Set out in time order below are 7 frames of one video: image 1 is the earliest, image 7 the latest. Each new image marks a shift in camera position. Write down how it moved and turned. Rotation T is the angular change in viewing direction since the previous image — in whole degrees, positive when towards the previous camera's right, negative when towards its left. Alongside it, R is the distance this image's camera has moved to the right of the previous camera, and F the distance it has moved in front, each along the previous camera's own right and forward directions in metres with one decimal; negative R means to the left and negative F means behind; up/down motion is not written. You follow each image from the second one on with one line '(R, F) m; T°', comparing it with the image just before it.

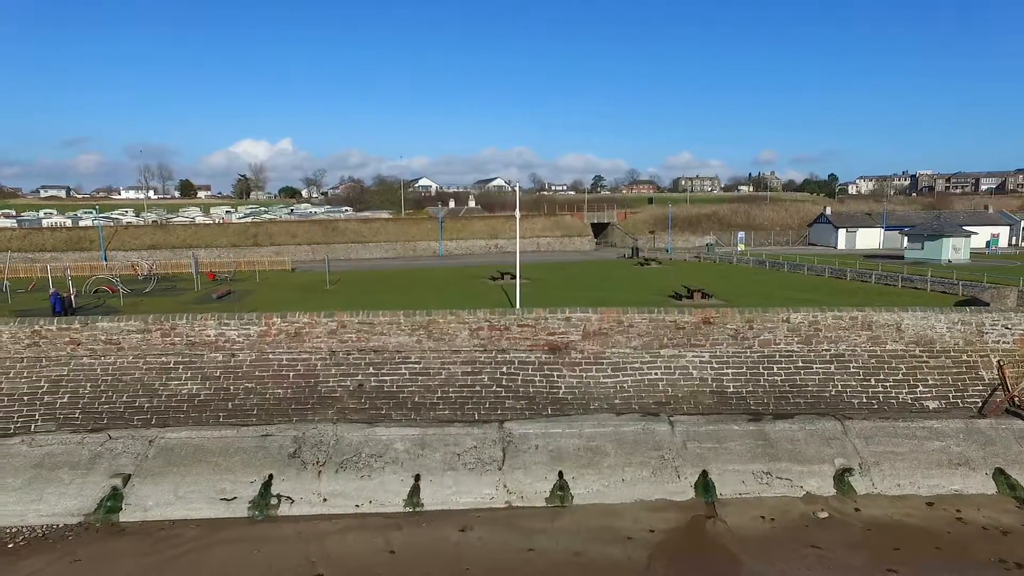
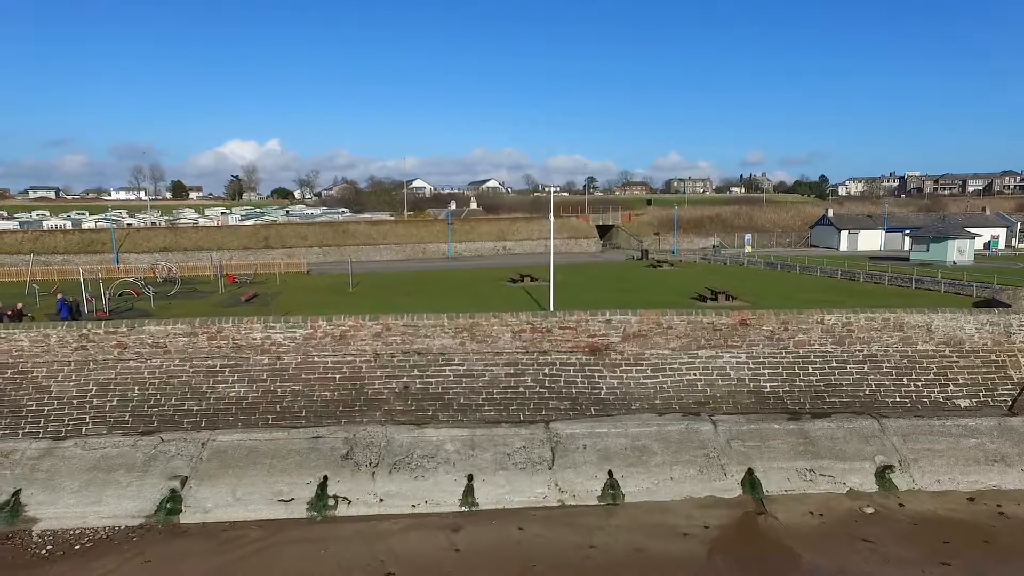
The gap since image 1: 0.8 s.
(-1.2, -0.2) m; +1°
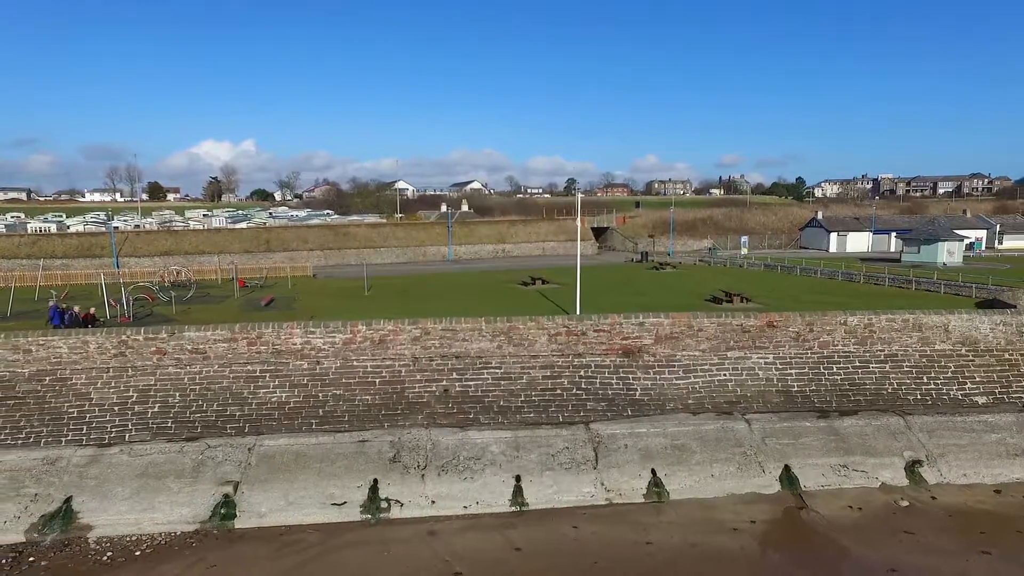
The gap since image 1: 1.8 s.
(-1.4, -0.3) m; +2°
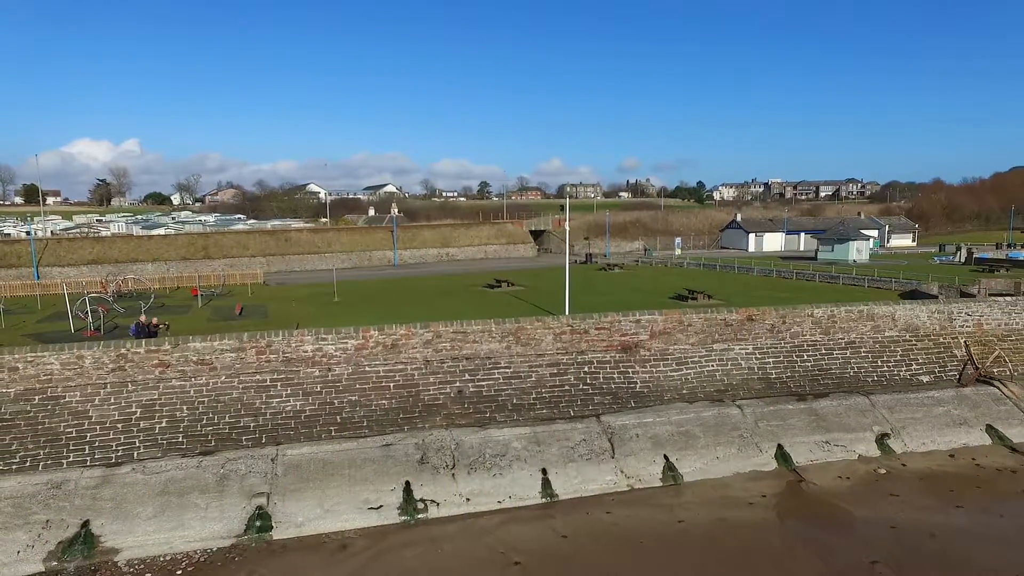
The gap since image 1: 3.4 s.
(-2.4, -0.4) m; +8°
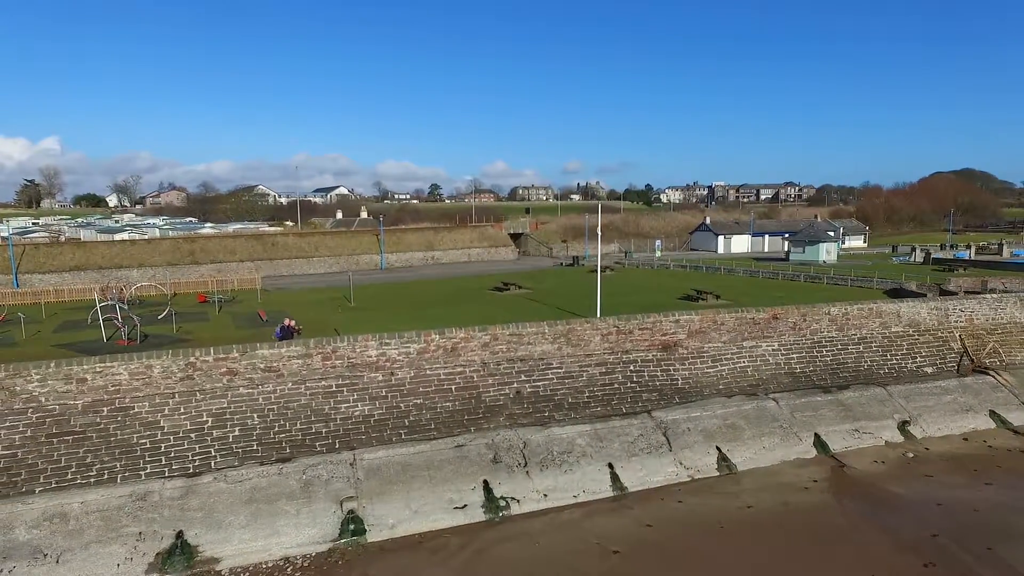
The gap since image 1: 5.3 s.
(-2.7, -0.4) m; +5°
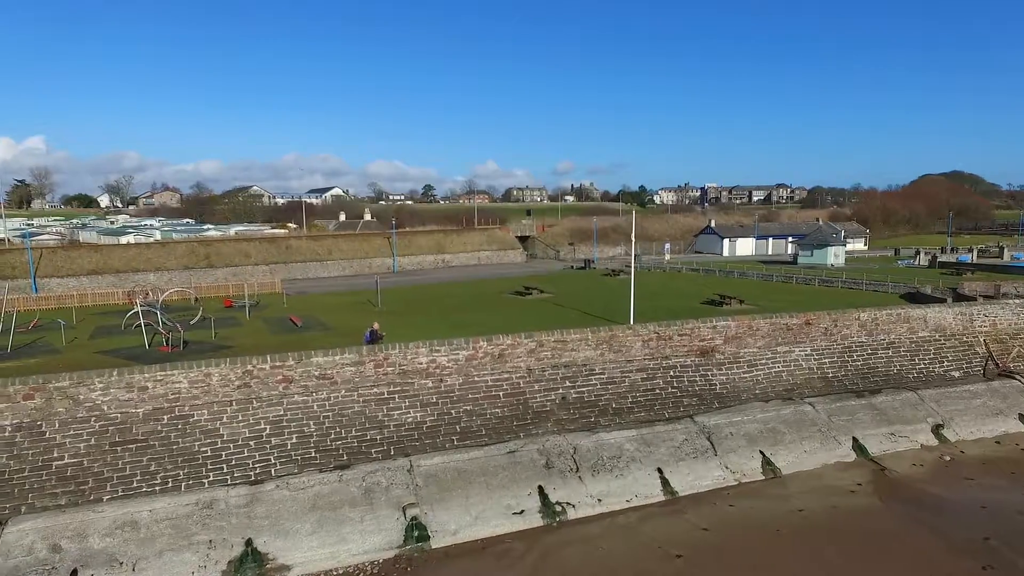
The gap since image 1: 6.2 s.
(-1.4, -0.2) m; +1°
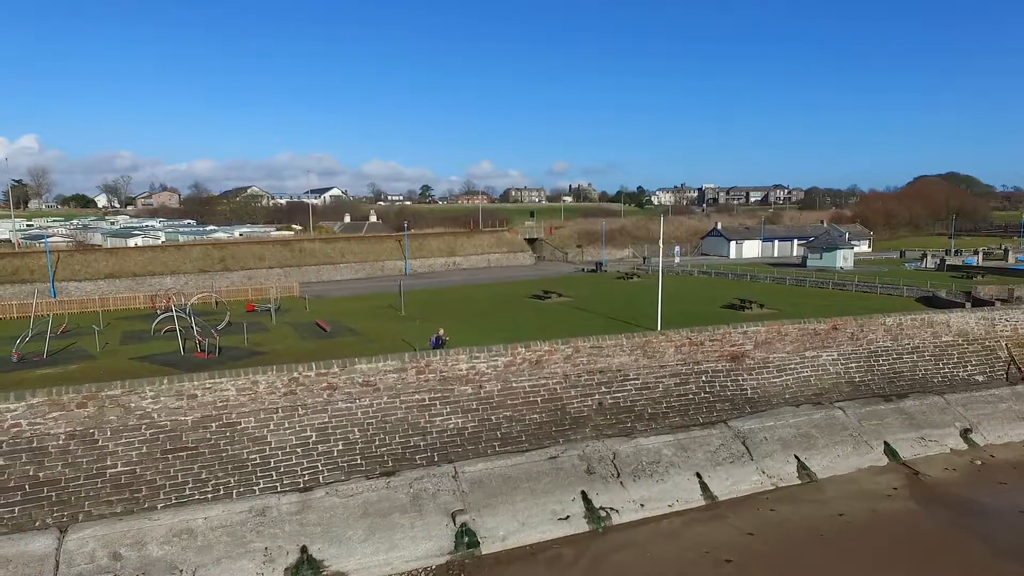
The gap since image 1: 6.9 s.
(-1.1, -0.1) m; 0°
